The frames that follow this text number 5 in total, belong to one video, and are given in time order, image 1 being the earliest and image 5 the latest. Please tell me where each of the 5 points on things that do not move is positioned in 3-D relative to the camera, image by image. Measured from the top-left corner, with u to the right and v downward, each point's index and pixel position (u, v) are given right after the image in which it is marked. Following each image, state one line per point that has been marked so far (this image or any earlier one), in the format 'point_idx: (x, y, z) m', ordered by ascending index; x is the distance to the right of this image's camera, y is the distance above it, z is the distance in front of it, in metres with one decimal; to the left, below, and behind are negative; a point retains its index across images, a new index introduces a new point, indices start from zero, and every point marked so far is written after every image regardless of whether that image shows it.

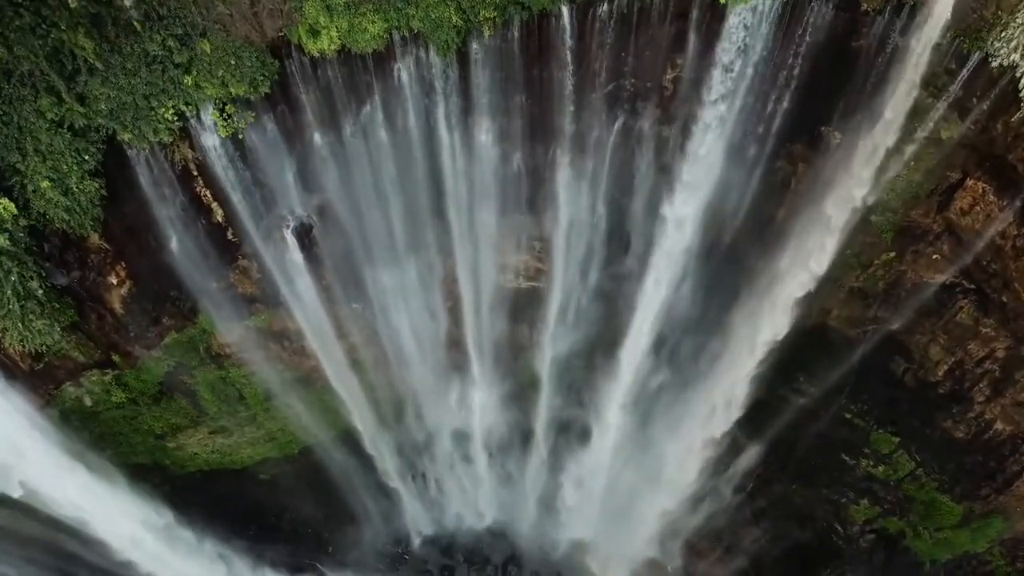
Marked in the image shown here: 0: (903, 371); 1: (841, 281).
0: (+5.8, -1.3, +10.8) m
1: (+4.7, +0.1, +10.3) m
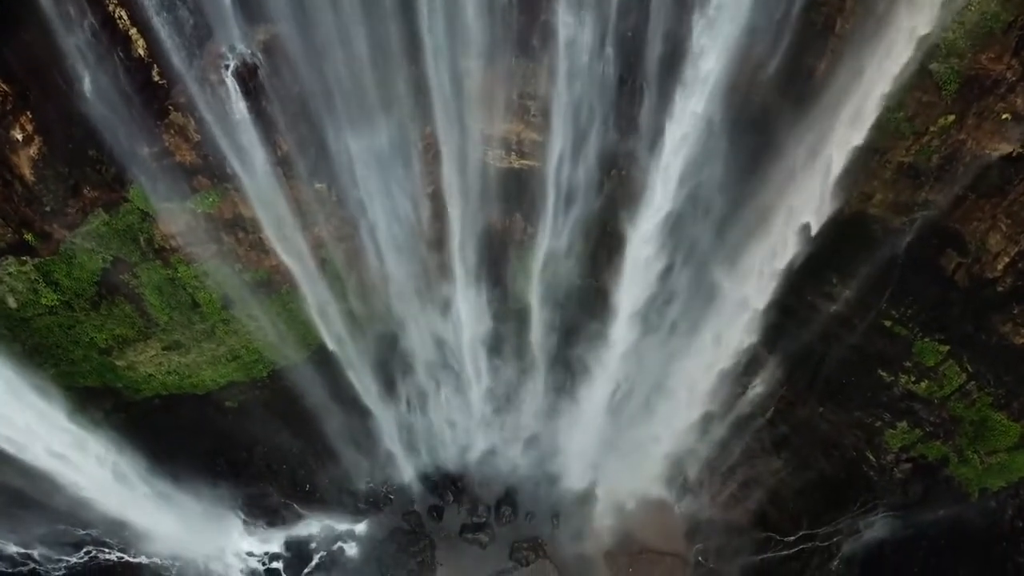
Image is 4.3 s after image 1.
0: (+5.7, +0.3, +9.3) m
1: (+4.5, +1.6, +8.8) m
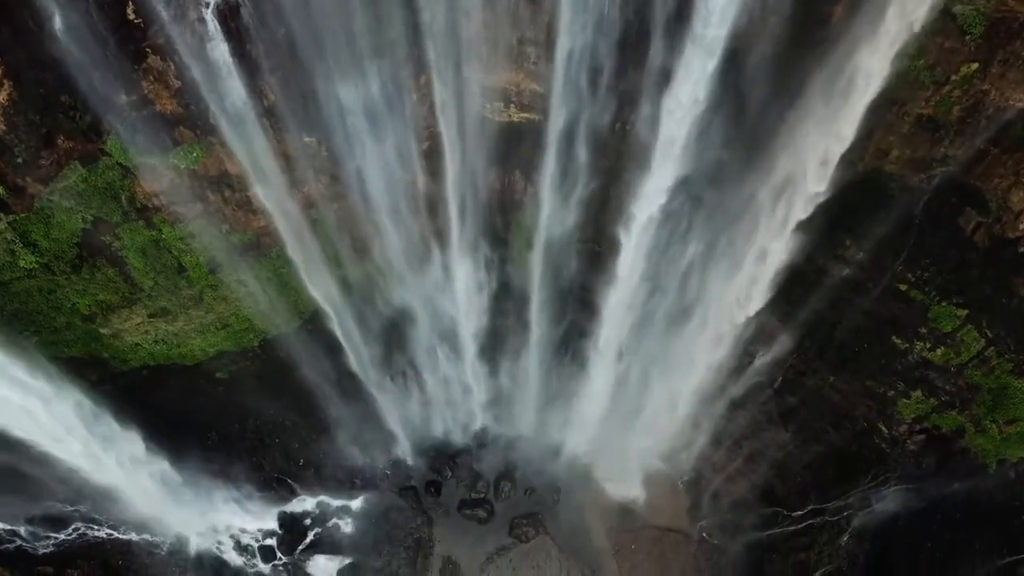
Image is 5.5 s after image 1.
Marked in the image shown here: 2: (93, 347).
0: (+5.7, +0.8, +8.9) m
1: (+4.5, +2.1, +8.3) m
2: (-6.1, -0.8, +10.4) m
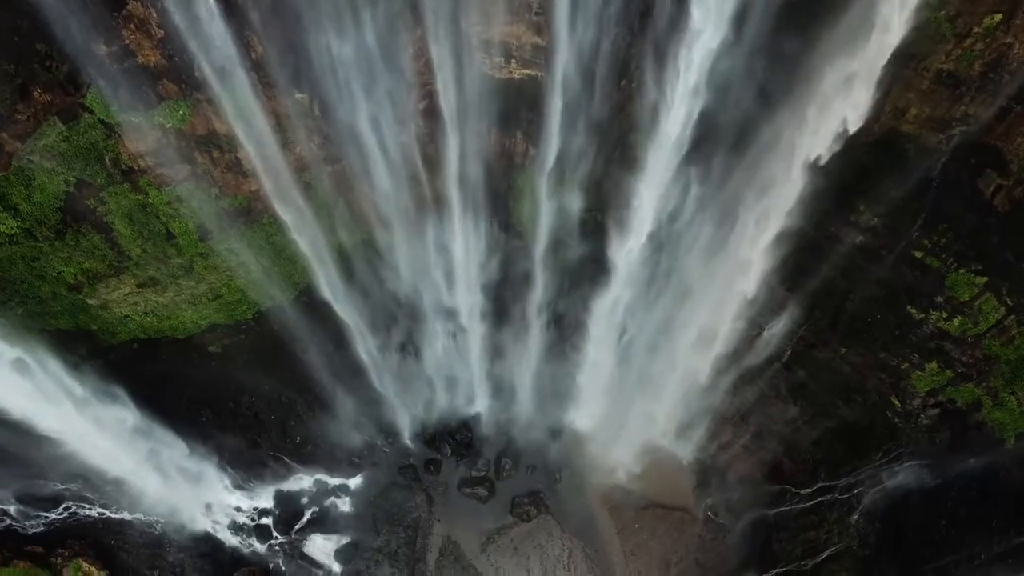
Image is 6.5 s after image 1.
0: (+5.7, +1.2, +8.5) m
1: (+4.5, +2.5, +7.9) m
2: (-6.1, -0.4, +10.1) m
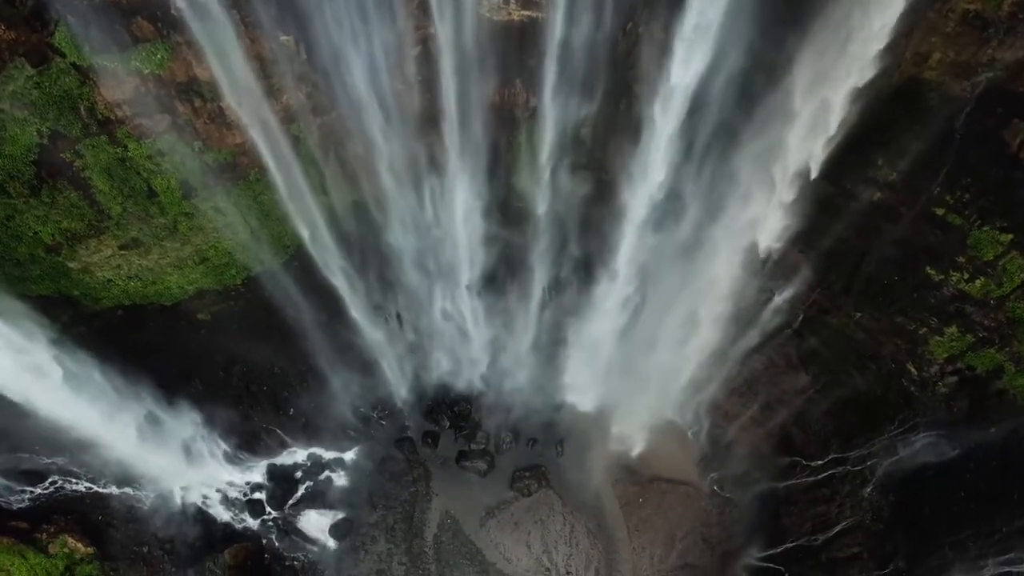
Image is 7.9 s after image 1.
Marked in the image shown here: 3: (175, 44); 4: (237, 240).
0: (+5.7, +1.7, +8.0) m
1: (+4.5, +3.0, +7.4) m
2: (-6.1, +0.1, +9.6) m
3: (-3.6, +2.6, +7.8) m
4: (-3.7, +0.6, +9.7) m
